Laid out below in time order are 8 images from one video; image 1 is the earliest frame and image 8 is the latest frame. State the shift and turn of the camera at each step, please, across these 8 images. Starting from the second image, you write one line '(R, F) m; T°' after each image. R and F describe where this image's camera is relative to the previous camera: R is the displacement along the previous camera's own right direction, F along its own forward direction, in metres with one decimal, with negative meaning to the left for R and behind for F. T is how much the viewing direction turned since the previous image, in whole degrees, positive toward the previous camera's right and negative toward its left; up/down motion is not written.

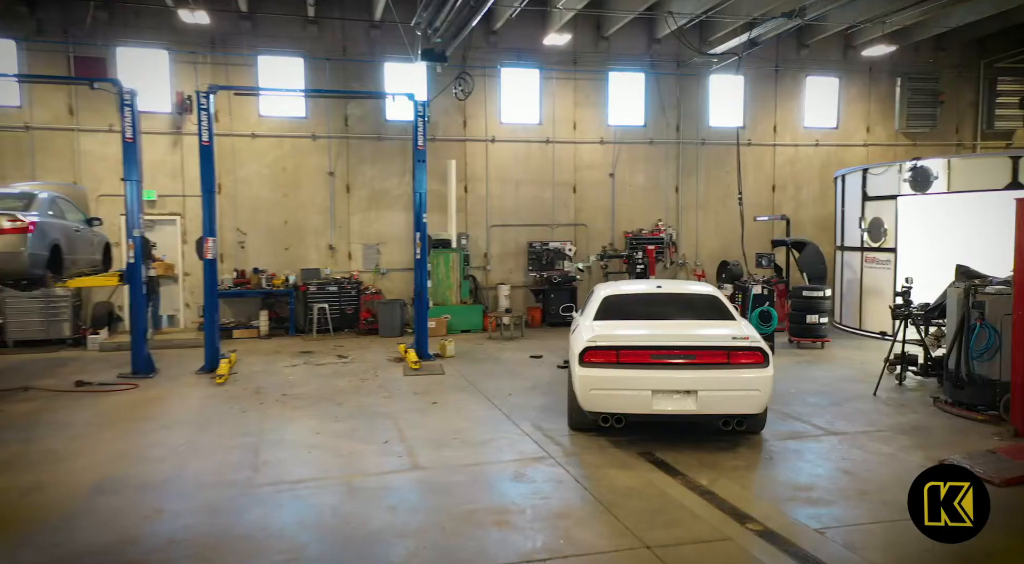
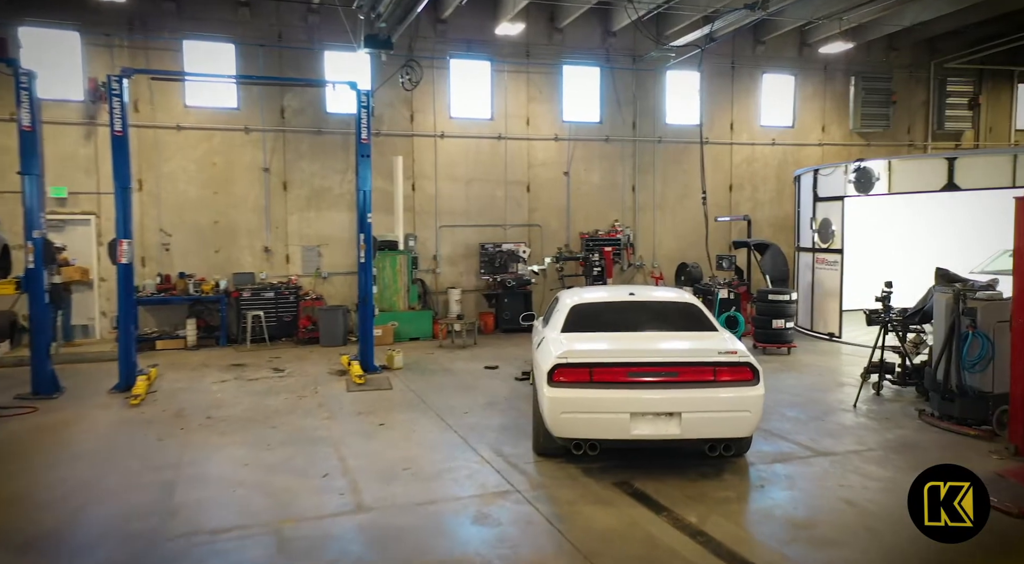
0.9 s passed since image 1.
(-0.1, +0.6) m; +4°
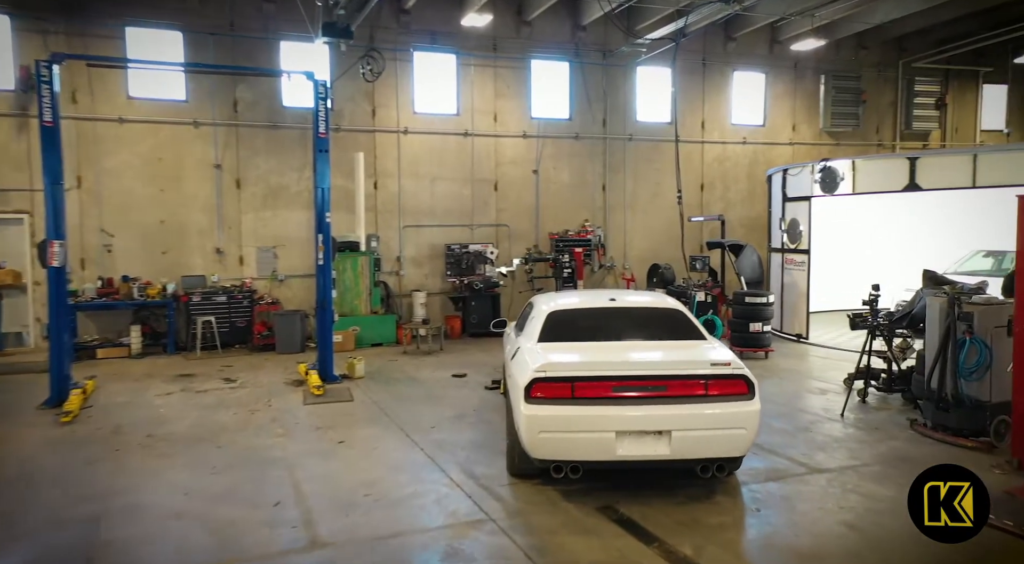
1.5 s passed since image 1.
(0.0, +0.4) m; +3°
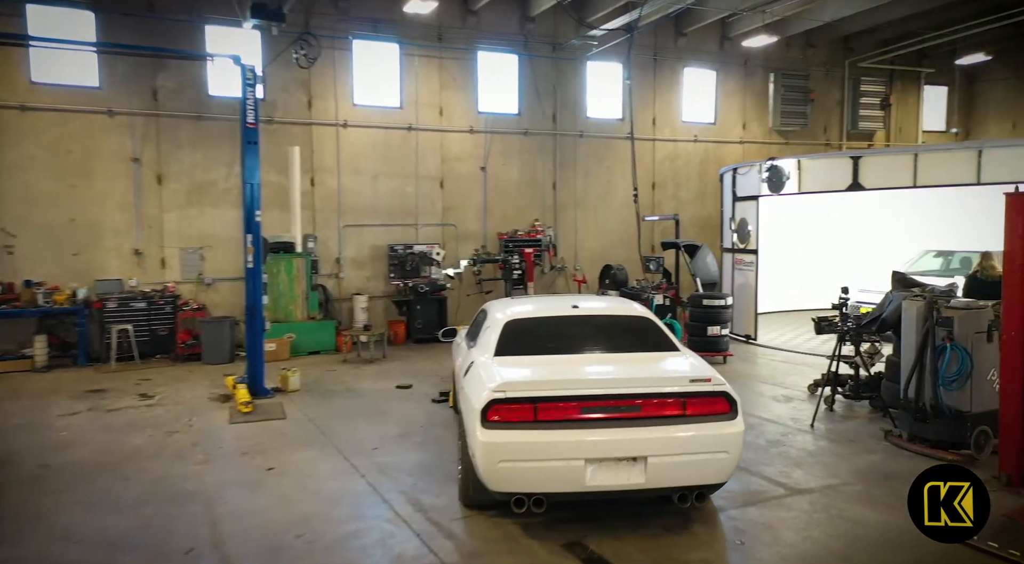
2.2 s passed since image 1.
(0.0, +0.5) m; +5°
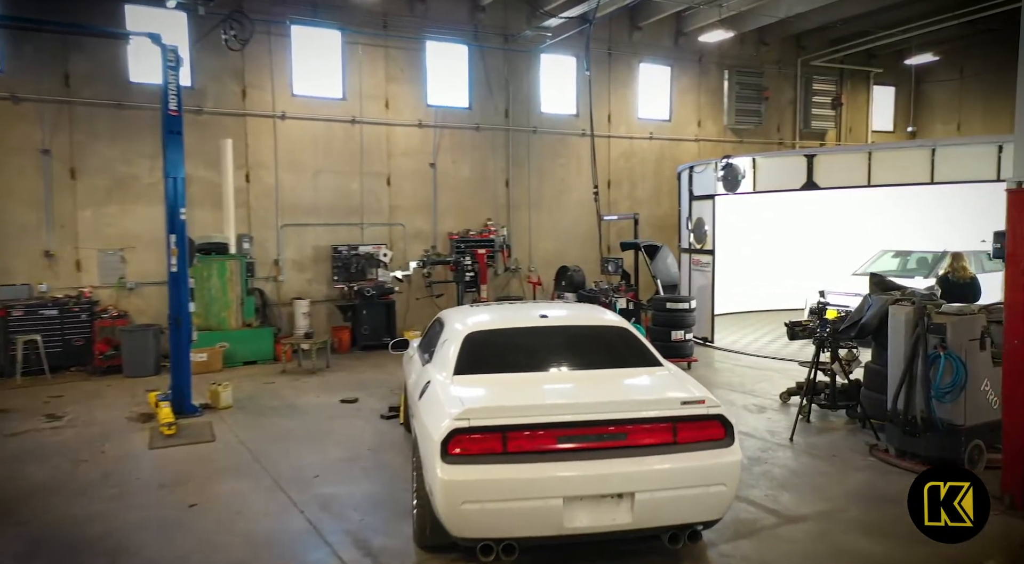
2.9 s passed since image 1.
(-0.1, +0.5) m; +4°
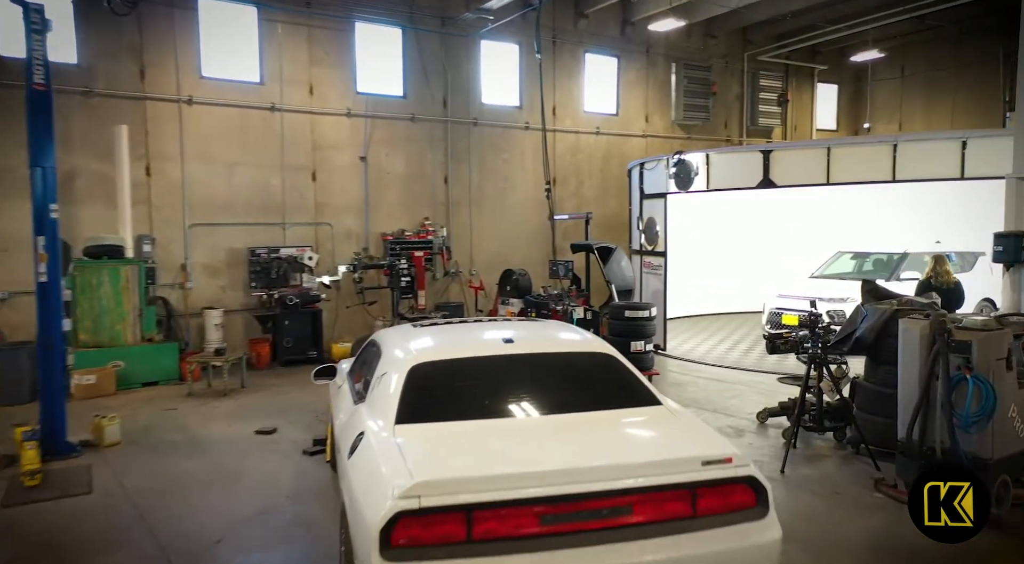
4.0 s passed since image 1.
(-0.1, +0.8) m; +6°
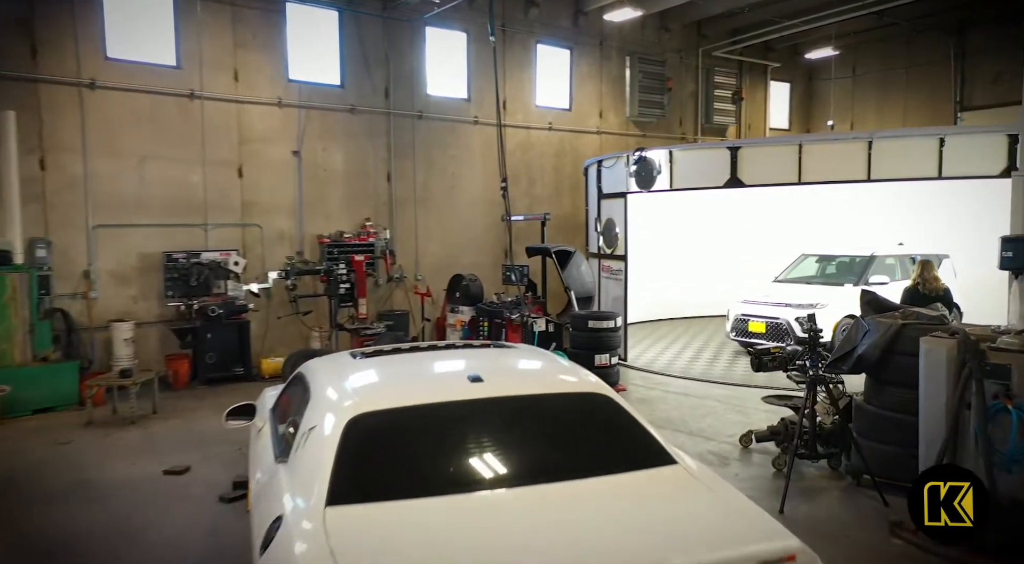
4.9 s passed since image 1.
(-0.1, +0.7) m; +5°
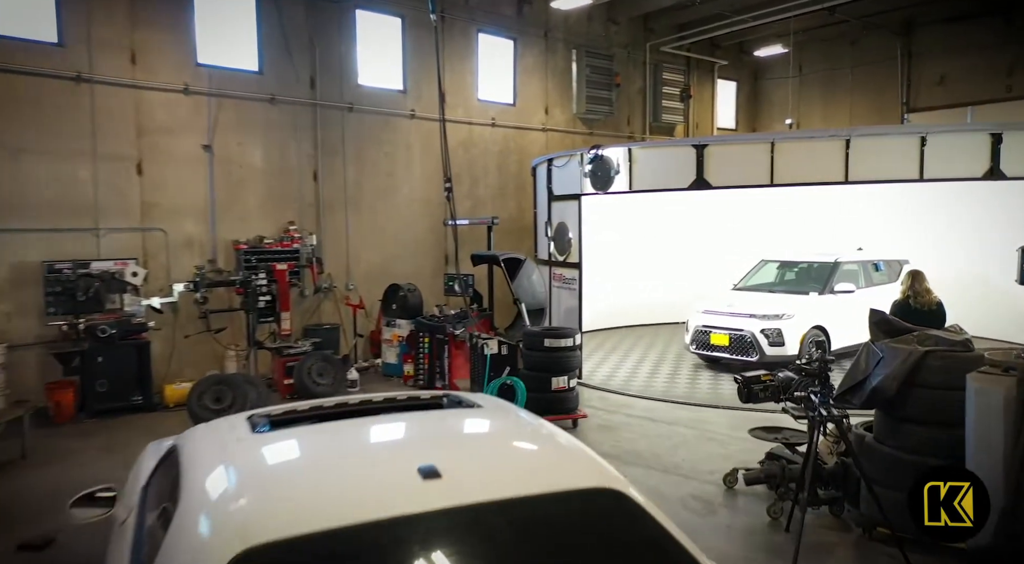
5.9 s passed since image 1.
(-0.1, +0.8) m; +5°
